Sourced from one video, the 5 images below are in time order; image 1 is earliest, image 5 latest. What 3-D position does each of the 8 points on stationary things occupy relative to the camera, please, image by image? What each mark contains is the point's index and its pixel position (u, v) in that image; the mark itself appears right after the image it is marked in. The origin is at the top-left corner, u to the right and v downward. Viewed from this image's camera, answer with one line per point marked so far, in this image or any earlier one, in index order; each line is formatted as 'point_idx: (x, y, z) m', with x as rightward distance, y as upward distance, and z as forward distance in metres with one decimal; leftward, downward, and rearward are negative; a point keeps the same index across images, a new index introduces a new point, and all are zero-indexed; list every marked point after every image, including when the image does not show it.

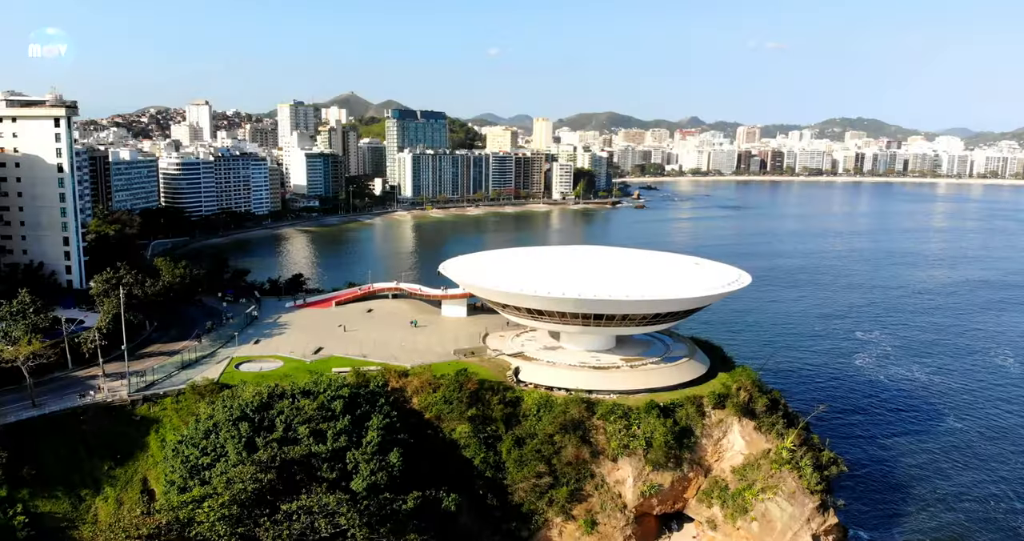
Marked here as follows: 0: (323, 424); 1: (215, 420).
0: (-4.9, -4.0, +18.3) m
1: (-7.7, -3.8, +18.4) m
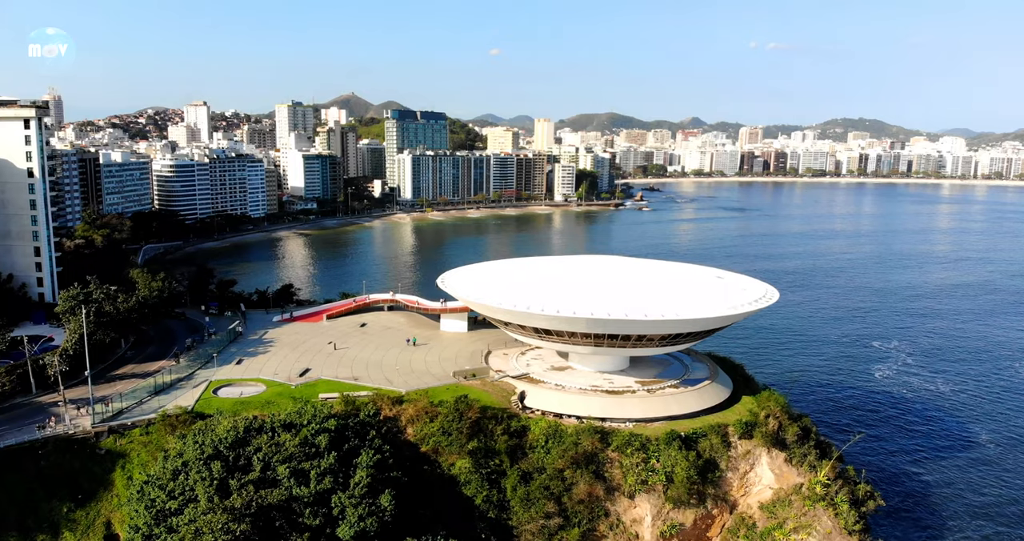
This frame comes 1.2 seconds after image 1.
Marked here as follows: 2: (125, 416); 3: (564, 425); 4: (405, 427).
0: (-4.7, -4.4, +16.3) m
1: (-7.5, -4.3, +16.3) m
2: (-10.5, -4.0, +19.3) m
3: (+1.4, -4.3, +19.6) m
4: (-2.9, -4.2, +19.0) m
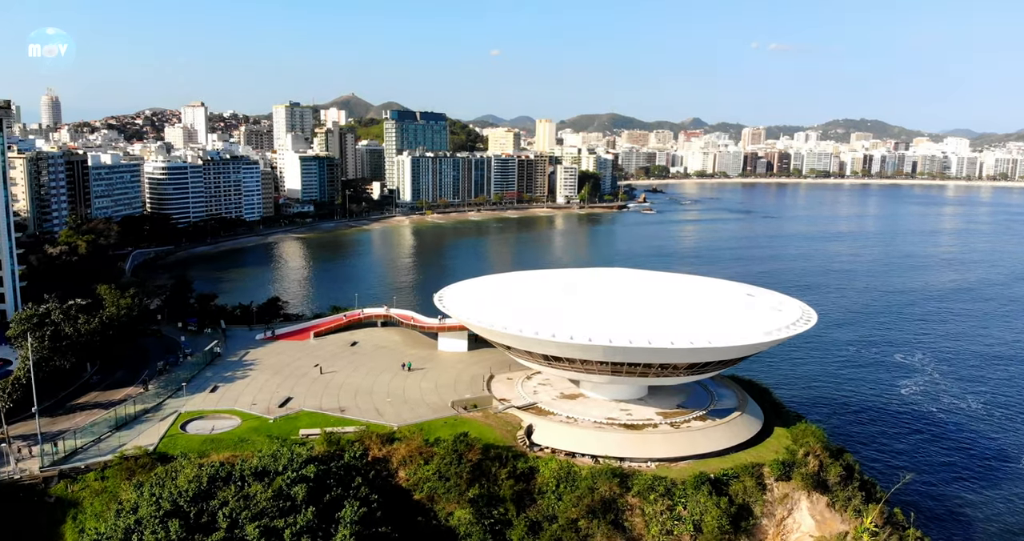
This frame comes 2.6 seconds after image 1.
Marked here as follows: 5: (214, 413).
0: (-4.6, -4.9, +14.0) m
1: (-7.4, -4.8, +14.0) m
2: (-10.3, -4.5, +16.9) m
3: (+1.6, -4.7, +17.3) m
4: (-2.7, -4.7, +16.7) m
5: (-8.0, -3.8, +19.1) m
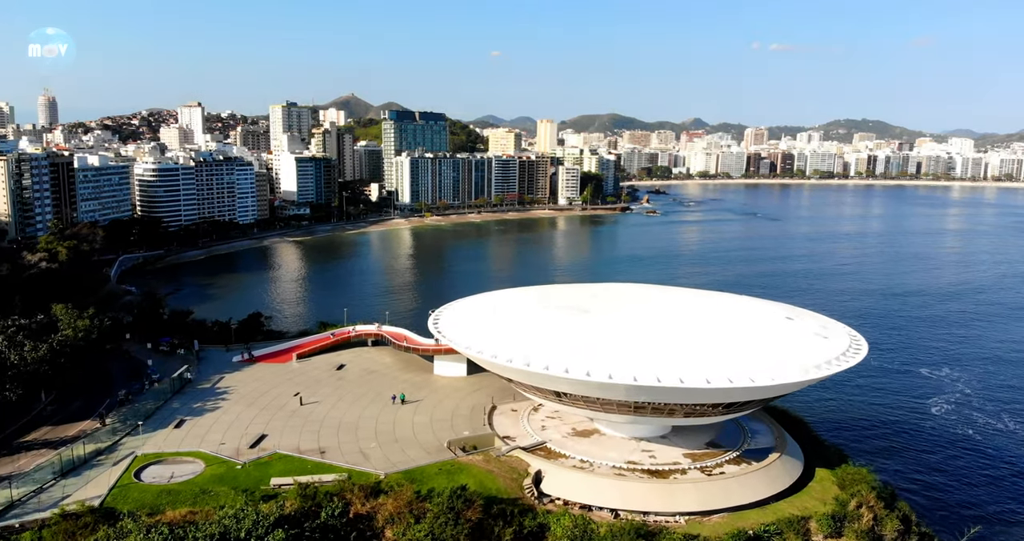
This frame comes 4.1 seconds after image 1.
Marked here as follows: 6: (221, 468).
0: (-4.5, -5.4, +11.5) m
1: (-7.3, -5.2, +11.6) m
2: (-10.2, -5.0, +14.5) m
3: (+1.7, -5.2, +14.8) m
4: (-2.6, -5.2, +14.2) m
5: (-7.9, -4.3, +16.6) m
6: (-6.5, -4.4, +15.9) m
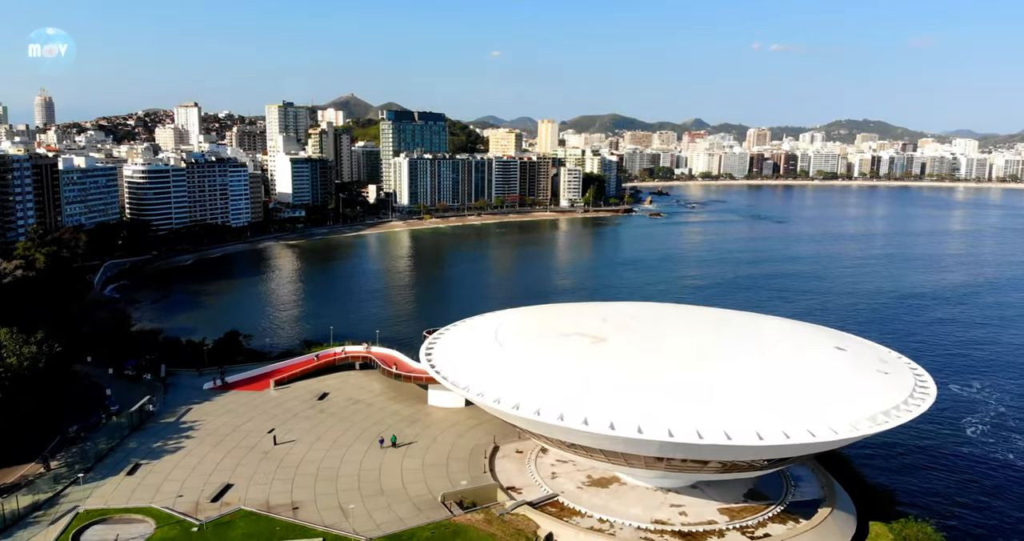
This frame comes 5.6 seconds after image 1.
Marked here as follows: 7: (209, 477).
0: (-4.4, -5.9, +9.0) m
1: (-7.2, -5.7, +9.1) m
2: (-10.1, -5.4, +12.0) m
3: (+1.8, -5.7, +12.4) m
4: (-2.5, -5.7, +11.8) m
5: (-7.8, -4.8, +14.2) m
6: (-6.4, -4.9, +13.5) m
7: (-6.6, -4.5, +15.6) m
